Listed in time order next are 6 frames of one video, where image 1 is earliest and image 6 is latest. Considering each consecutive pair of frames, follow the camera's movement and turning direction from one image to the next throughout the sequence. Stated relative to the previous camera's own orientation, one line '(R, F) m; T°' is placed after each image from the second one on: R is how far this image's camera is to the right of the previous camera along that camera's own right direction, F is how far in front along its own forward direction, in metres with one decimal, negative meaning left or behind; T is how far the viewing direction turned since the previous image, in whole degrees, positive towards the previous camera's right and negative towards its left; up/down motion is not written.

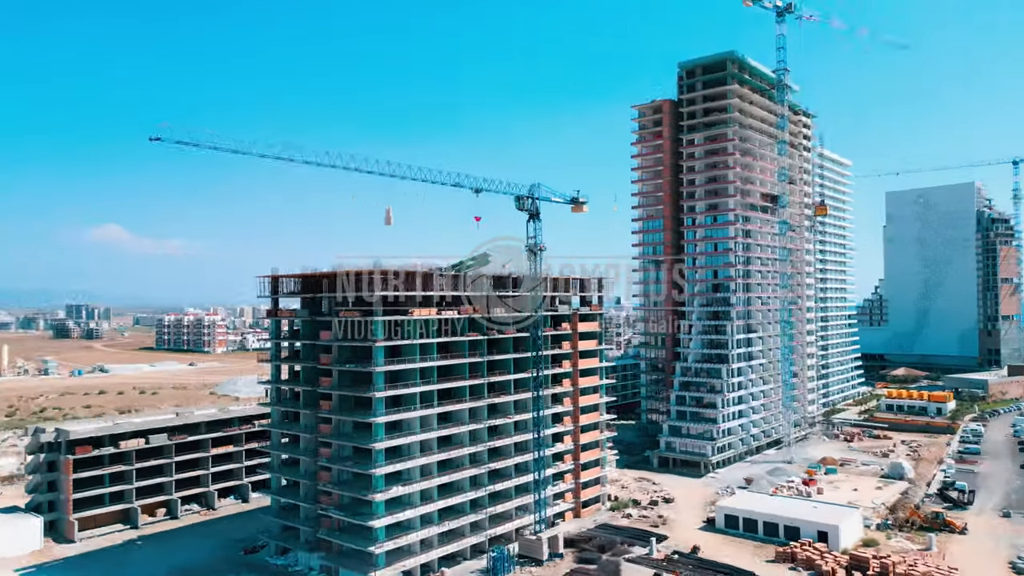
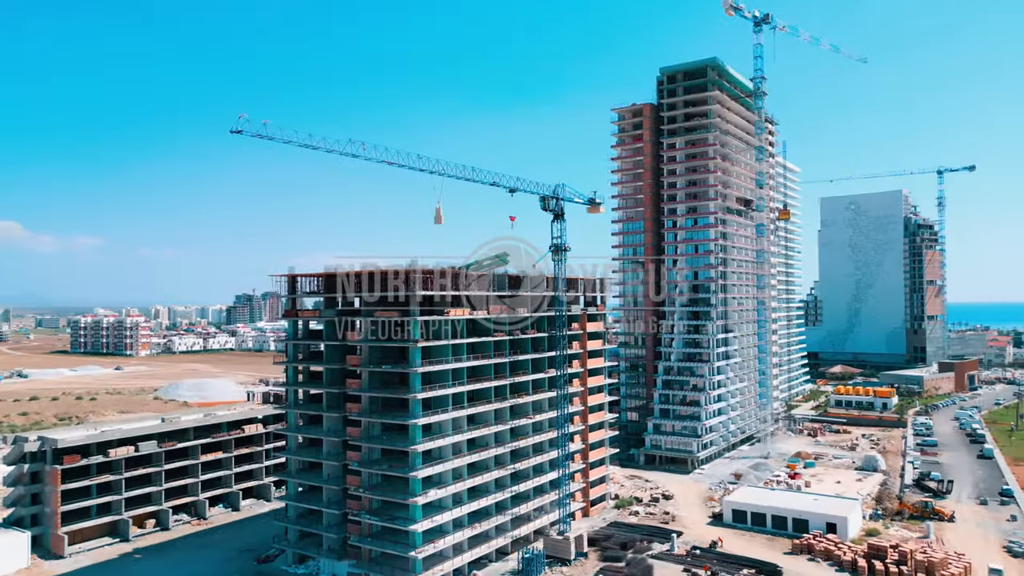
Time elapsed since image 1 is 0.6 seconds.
(-6.9, +0.7) m; +5°
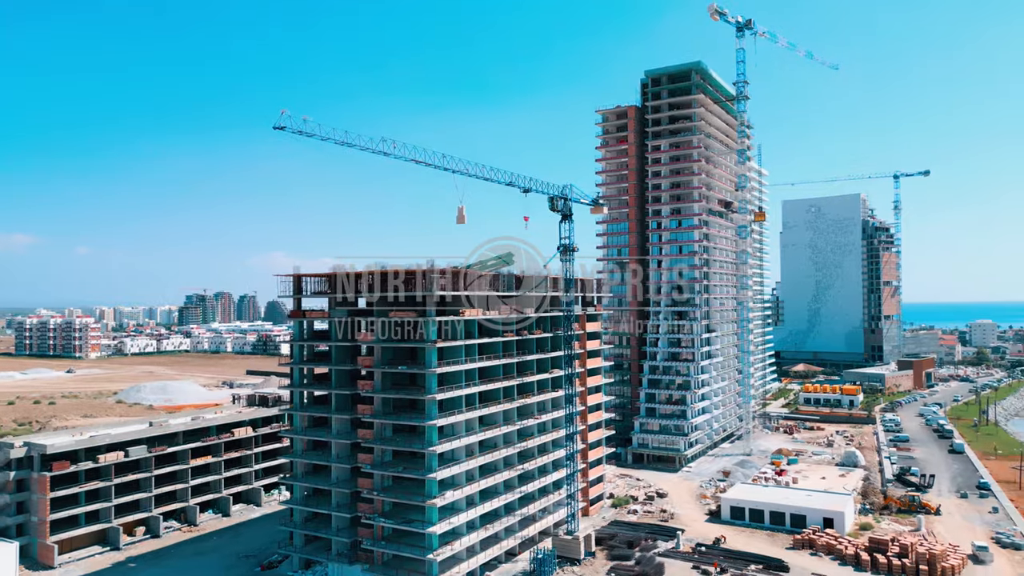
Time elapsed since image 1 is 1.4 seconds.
(-3.7, +0.3) m; +3°
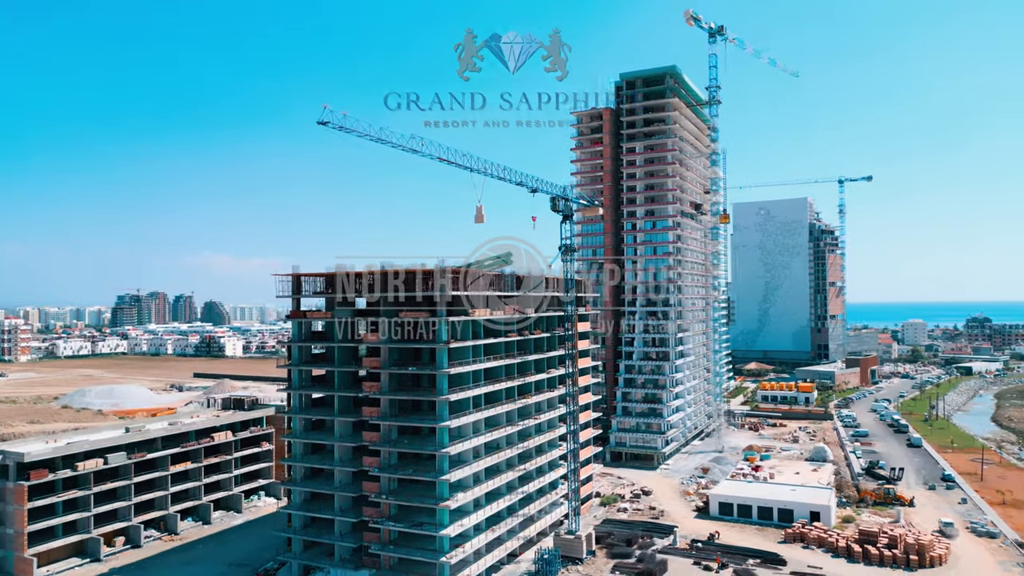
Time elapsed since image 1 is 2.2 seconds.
(-4.1, +0.3) m; +4°
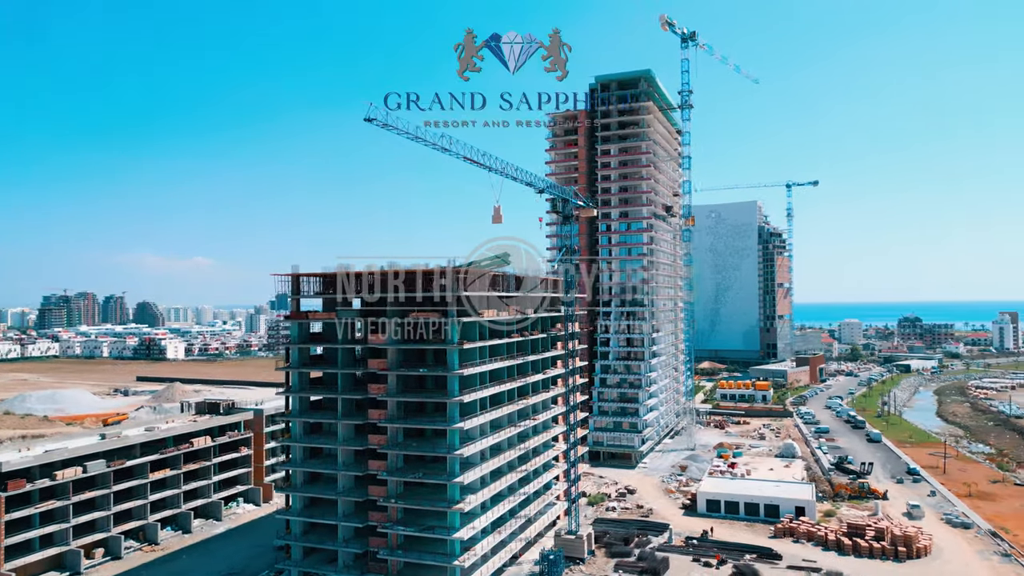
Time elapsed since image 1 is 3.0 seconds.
(-4.1, +0.3) m; +4°
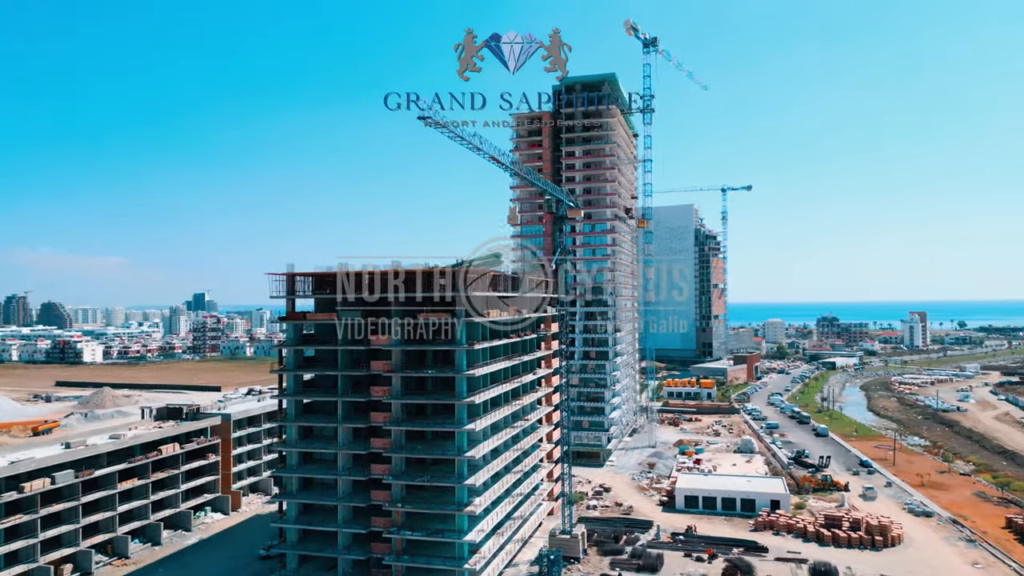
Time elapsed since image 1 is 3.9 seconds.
(-4.9, +0.3) m; +6°
